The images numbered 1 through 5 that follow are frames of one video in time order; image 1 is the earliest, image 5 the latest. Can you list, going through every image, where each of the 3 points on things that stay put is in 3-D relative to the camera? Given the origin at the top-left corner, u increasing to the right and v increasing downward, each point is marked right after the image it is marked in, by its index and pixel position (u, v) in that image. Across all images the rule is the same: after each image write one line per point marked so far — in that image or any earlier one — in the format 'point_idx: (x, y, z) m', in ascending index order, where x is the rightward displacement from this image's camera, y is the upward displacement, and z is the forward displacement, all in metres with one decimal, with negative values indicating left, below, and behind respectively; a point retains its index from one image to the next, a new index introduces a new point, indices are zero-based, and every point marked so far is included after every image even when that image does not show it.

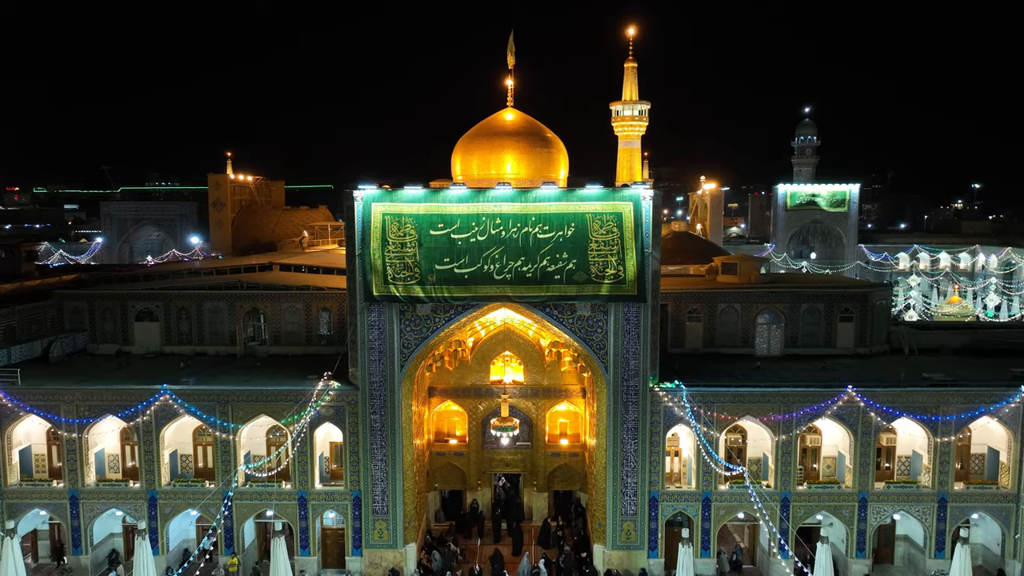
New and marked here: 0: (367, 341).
0: (-2.2, -0.8, +11.5) m
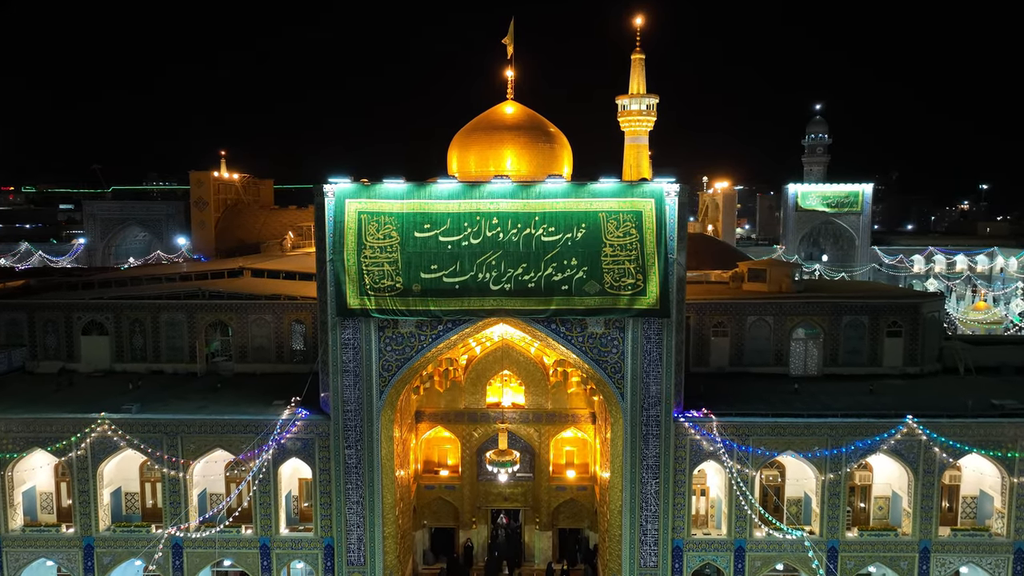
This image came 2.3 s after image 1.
0: (-2.2, -1.0, +9.8) m
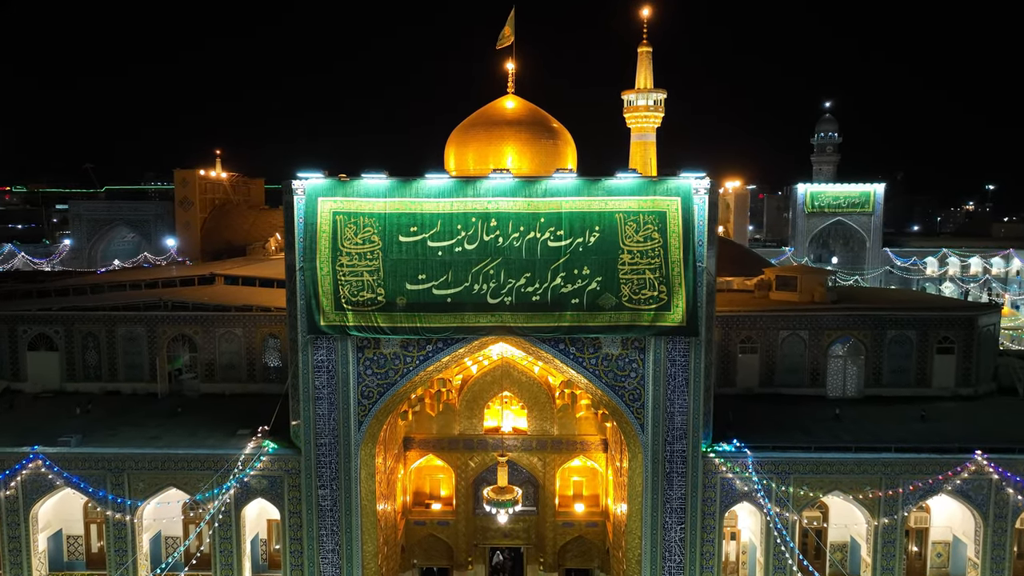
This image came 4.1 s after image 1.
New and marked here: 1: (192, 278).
0: (-2.2, -1.1, +8.4) m
1: (-5.6, +0.2, +13.3) m
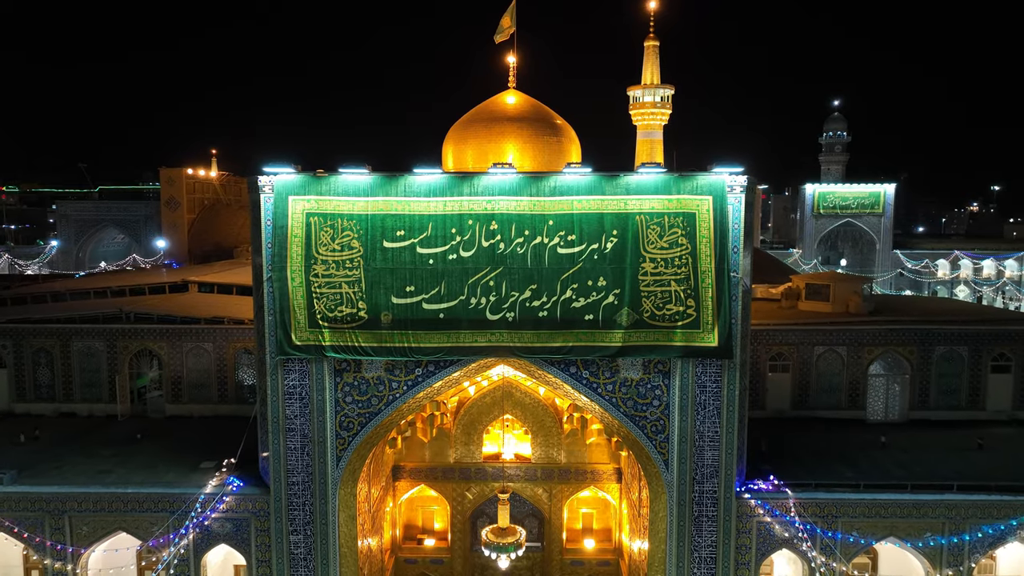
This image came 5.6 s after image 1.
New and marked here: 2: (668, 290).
0: (-2.2, -1.3, +7.2) m
1: (-5.6, 0.0, +12.2) m
2: (+1.4, 0.0, +6.9) m
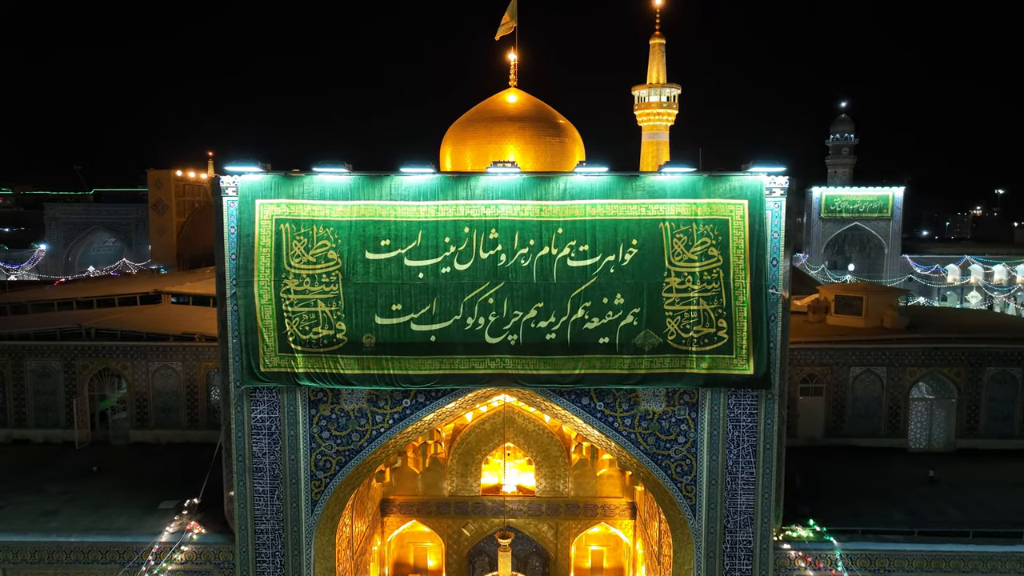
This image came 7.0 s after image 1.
0: (-2.2, -1.4, +6.3) m
1: (-5.6, -0.1, +11.2) m
2: (+1.5, -0.2, +5.9) m
